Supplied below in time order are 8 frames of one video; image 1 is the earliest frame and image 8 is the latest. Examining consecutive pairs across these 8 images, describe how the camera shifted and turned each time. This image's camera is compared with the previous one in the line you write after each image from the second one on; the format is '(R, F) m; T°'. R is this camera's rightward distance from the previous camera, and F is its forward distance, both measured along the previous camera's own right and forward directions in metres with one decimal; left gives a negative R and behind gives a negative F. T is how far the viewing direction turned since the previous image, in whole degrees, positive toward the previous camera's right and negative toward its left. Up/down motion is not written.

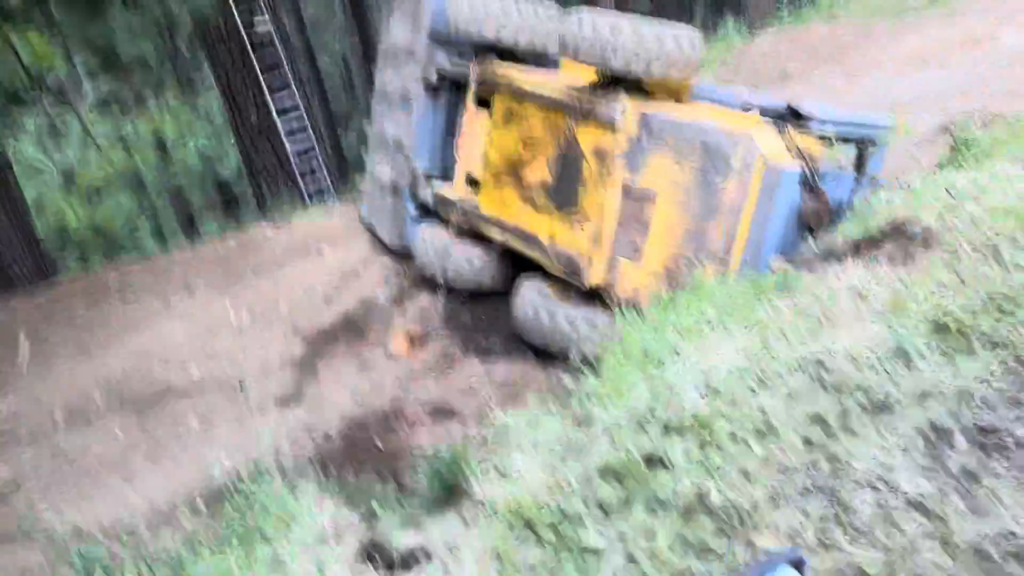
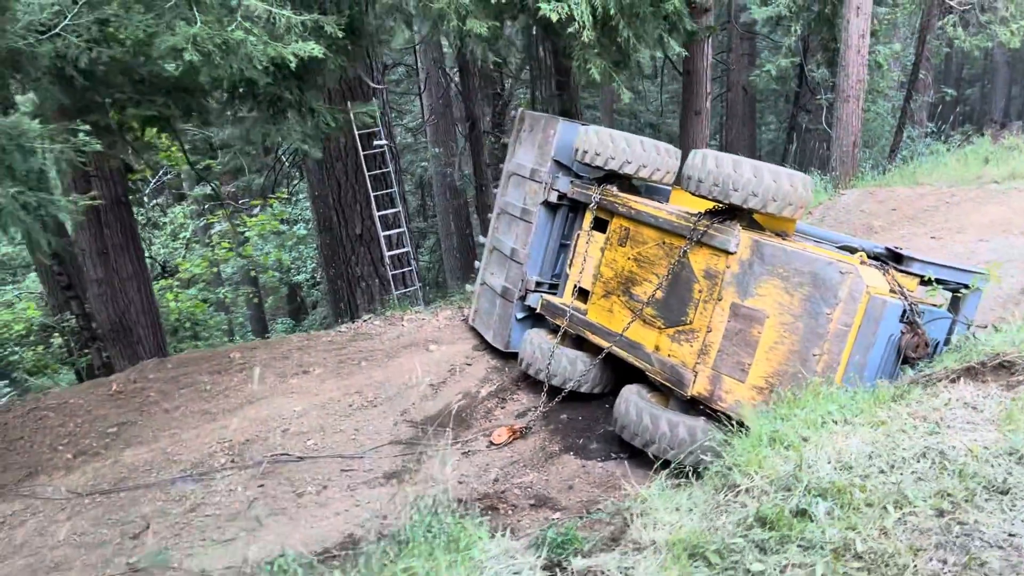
(-0.3, -0.4) m; -4°
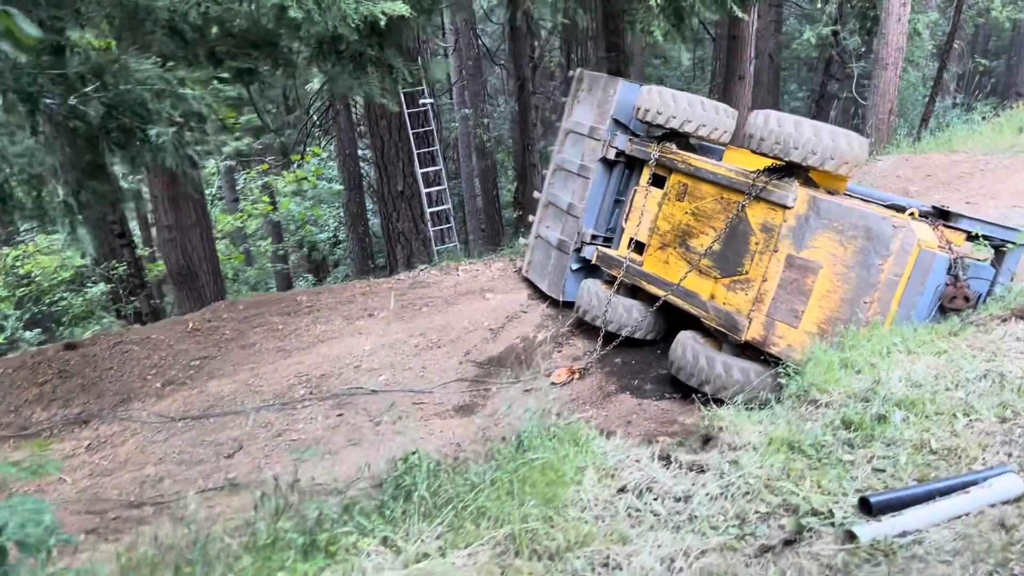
(-0.3, -0.3) m; -1°
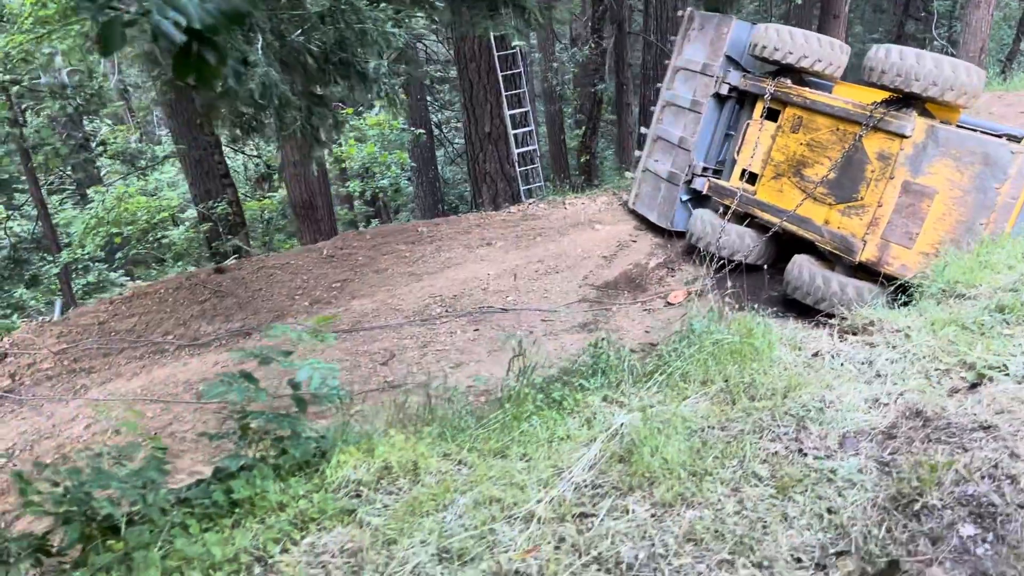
(-0.5, -0.5) m; -3°
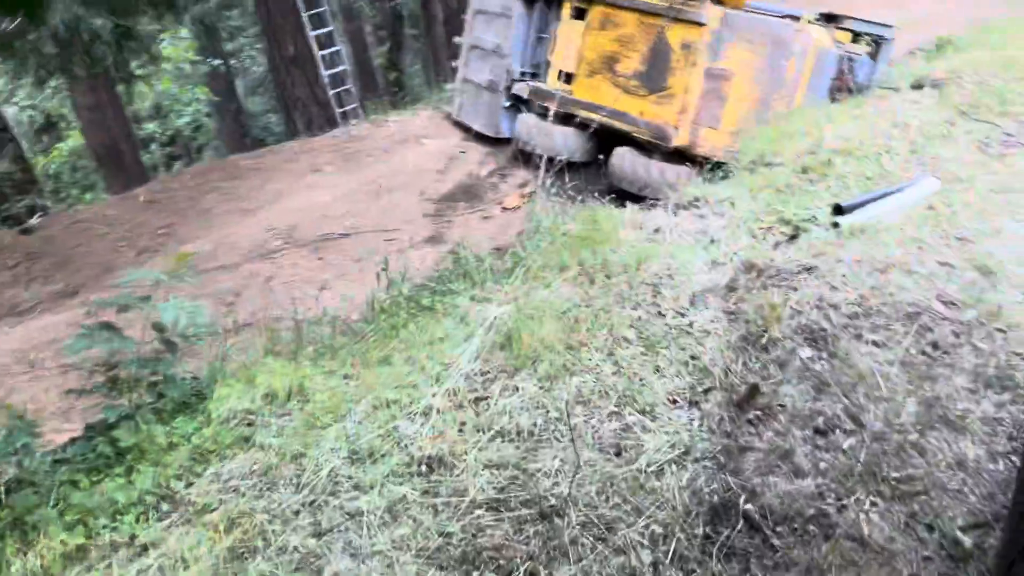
(-0.1, -0.1) m; +11°
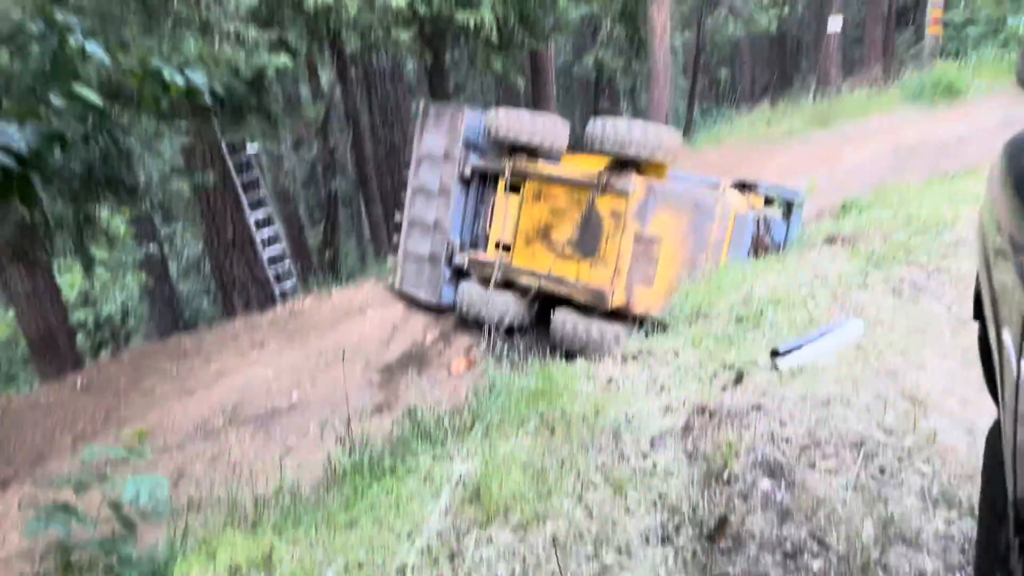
(-0.1, -0.1) m; +5°
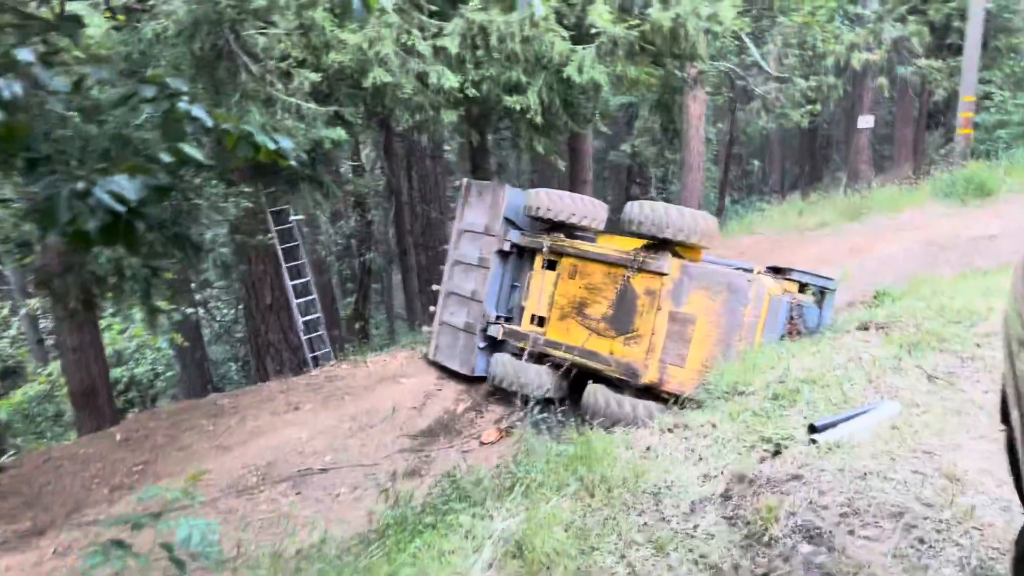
(-0.1, -0.1) m; -2°
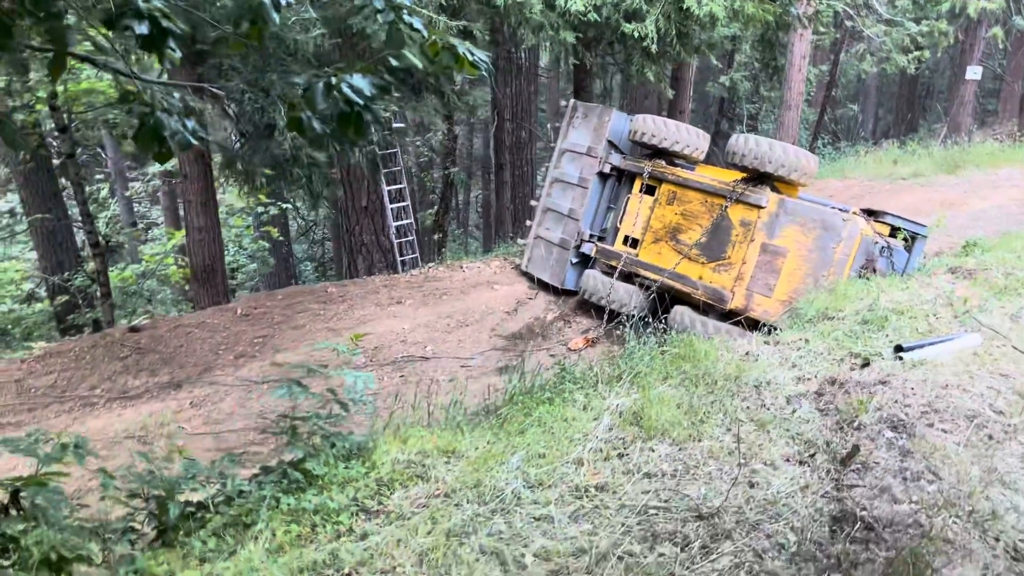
(-0.2, -0.4) m; -4°
